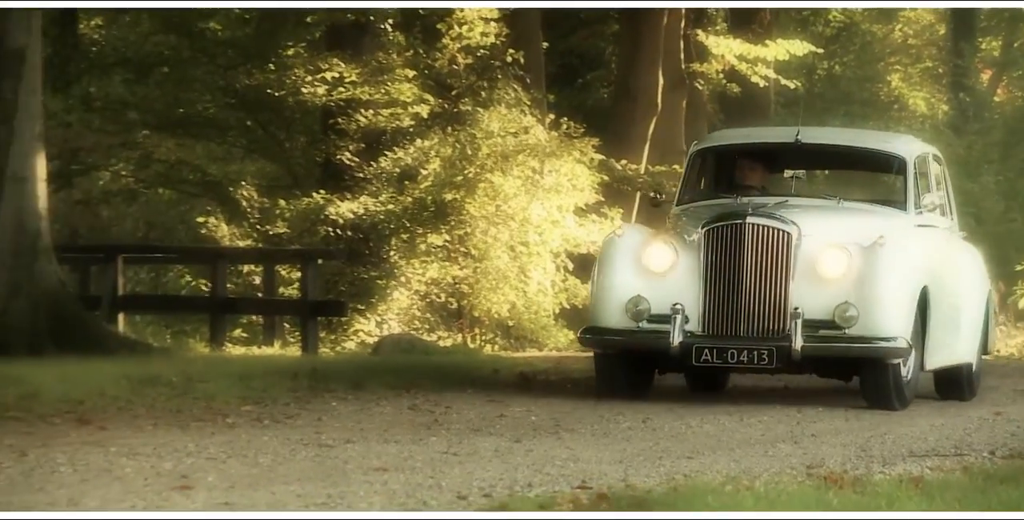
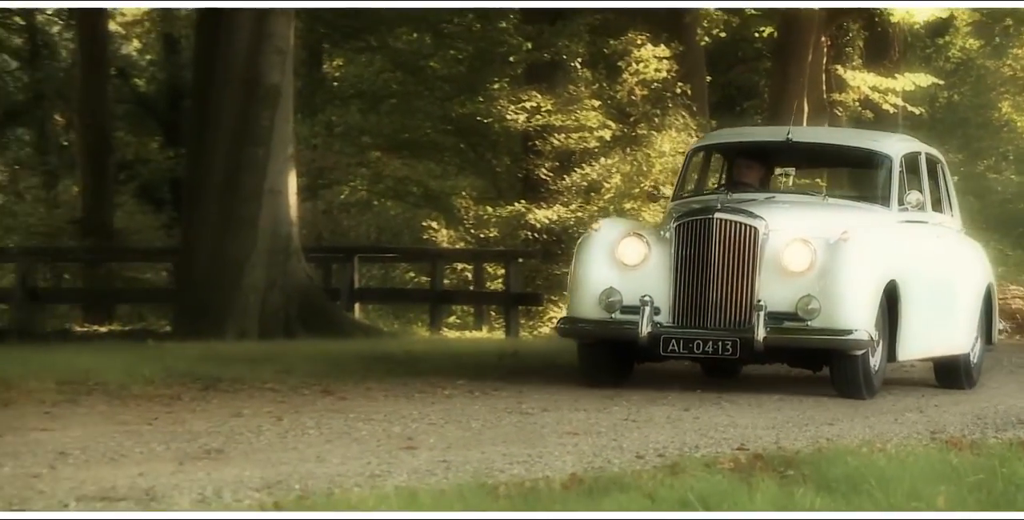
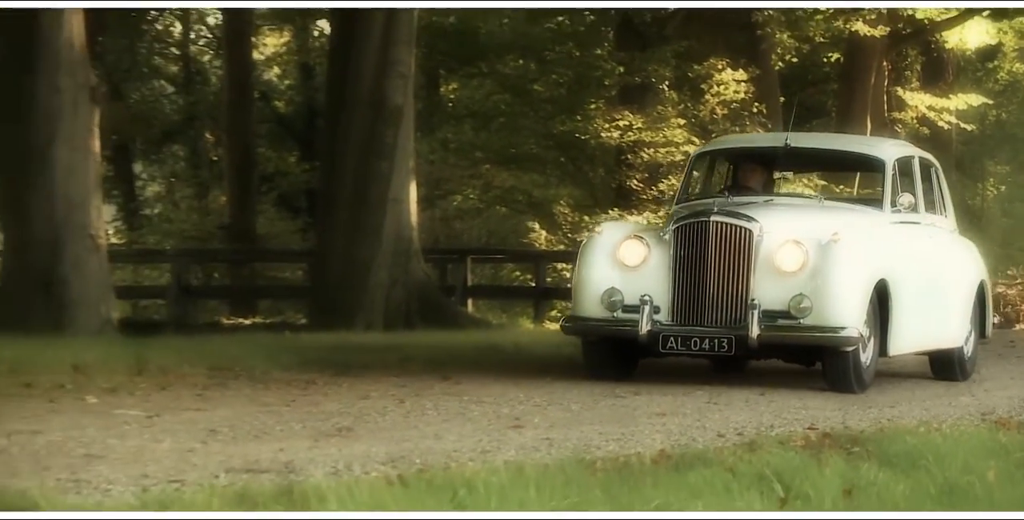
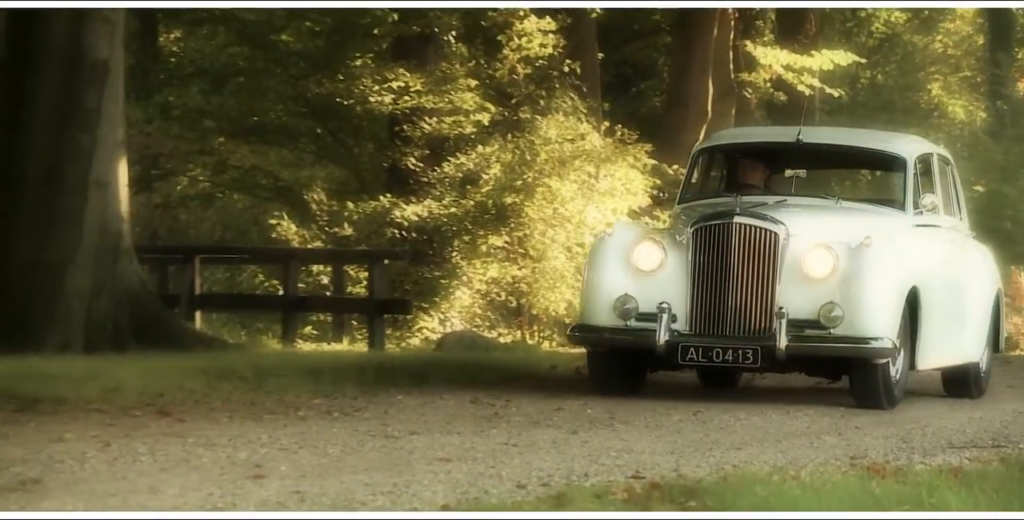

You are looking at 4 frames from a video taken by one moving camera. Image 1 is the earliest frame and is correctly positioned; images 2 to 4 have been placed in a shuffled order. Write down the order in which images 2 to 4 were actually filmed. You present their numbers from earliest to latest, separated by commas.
4, 2, 3
